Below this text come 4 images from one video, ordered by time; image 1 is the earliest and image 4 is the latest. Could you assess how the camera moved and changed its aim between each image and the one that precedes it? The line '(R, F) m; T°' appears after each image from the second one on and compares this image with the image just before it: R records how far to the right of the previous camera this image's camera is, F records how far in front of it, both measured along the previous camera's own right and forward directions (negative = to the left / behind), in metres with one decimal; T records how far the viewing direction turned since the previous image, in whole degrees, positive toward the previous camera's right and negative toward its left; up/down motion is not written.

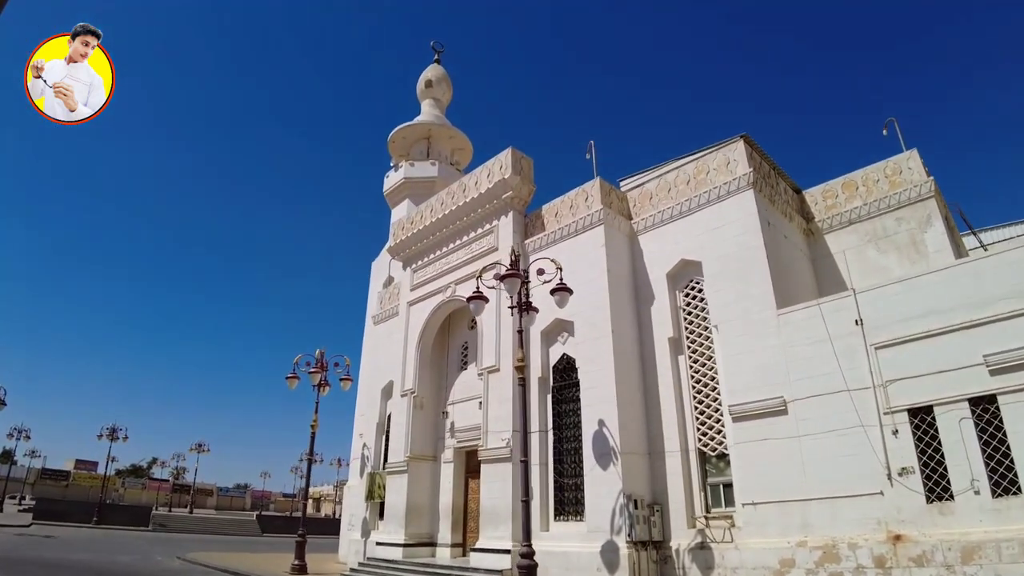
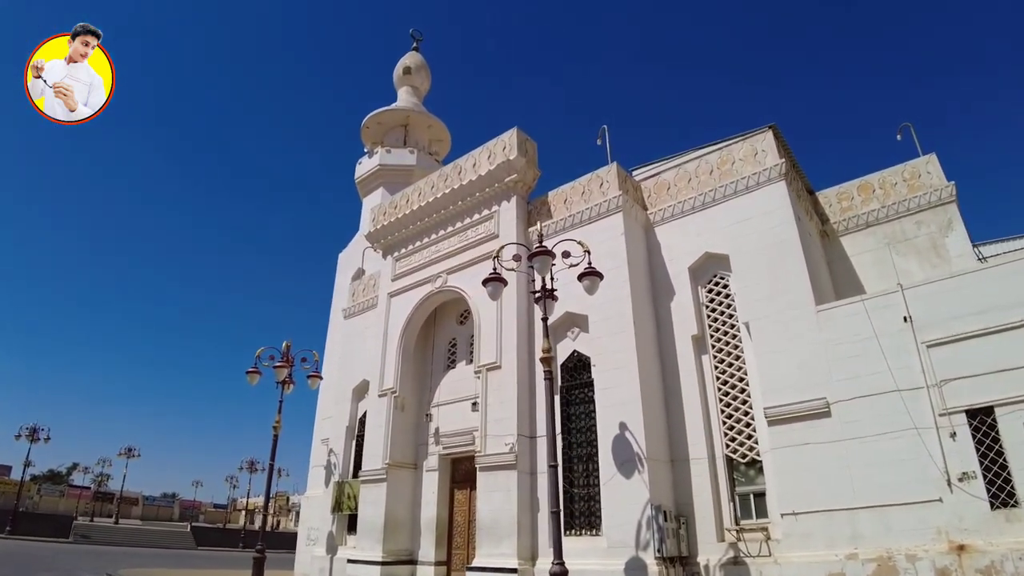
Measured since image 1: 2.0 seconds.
(-1.1, +1.0) m; +6°
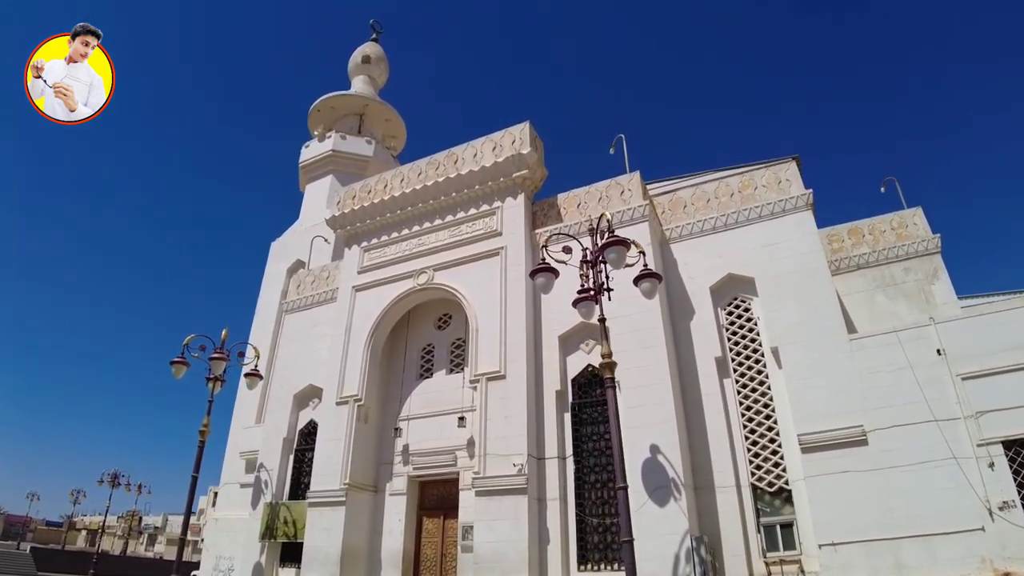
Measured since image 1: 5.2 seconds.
(-2.0, +1.2) m; +12°
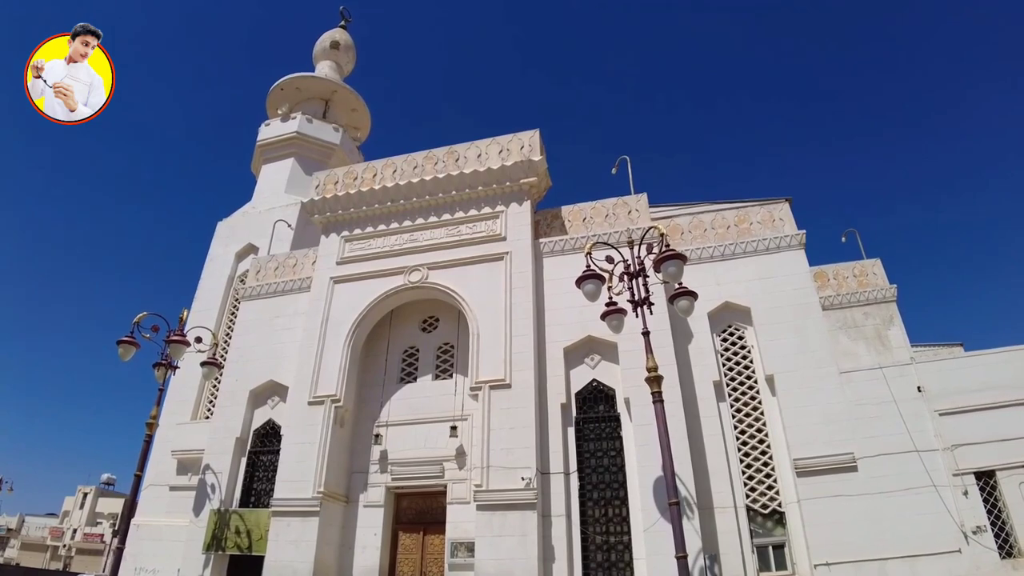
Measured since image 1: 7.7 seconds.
(-1.7, +0.5) m; +10°
